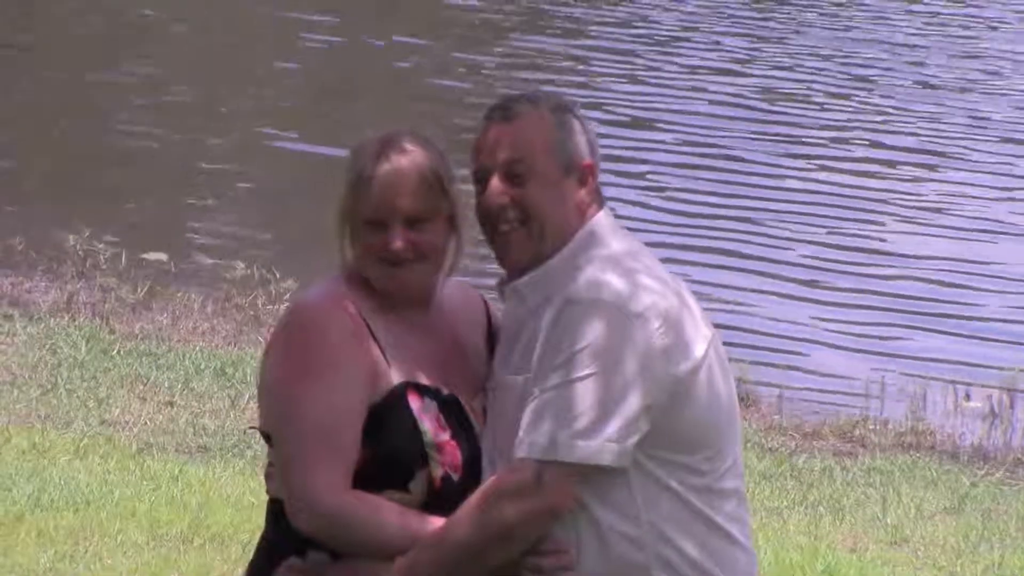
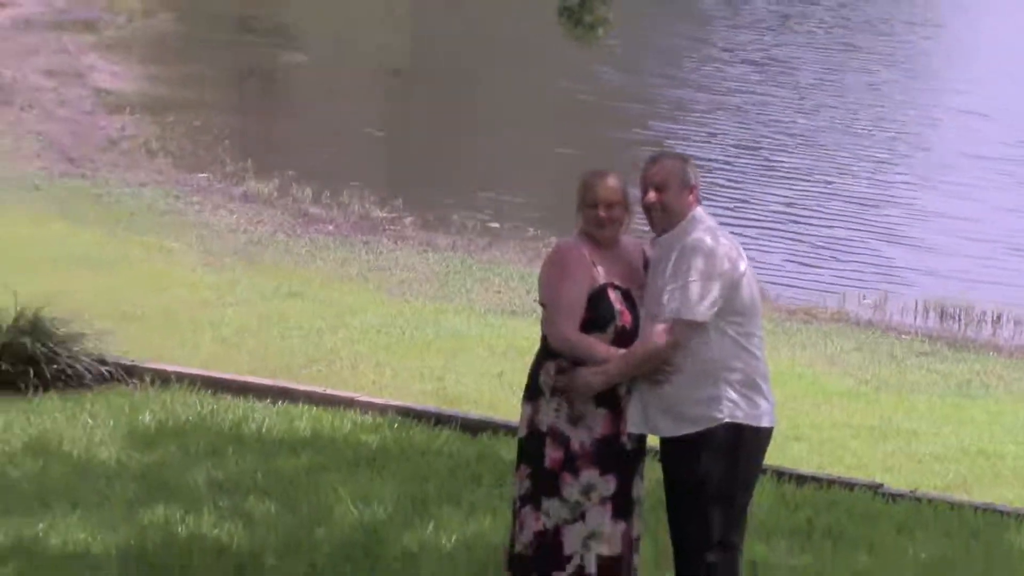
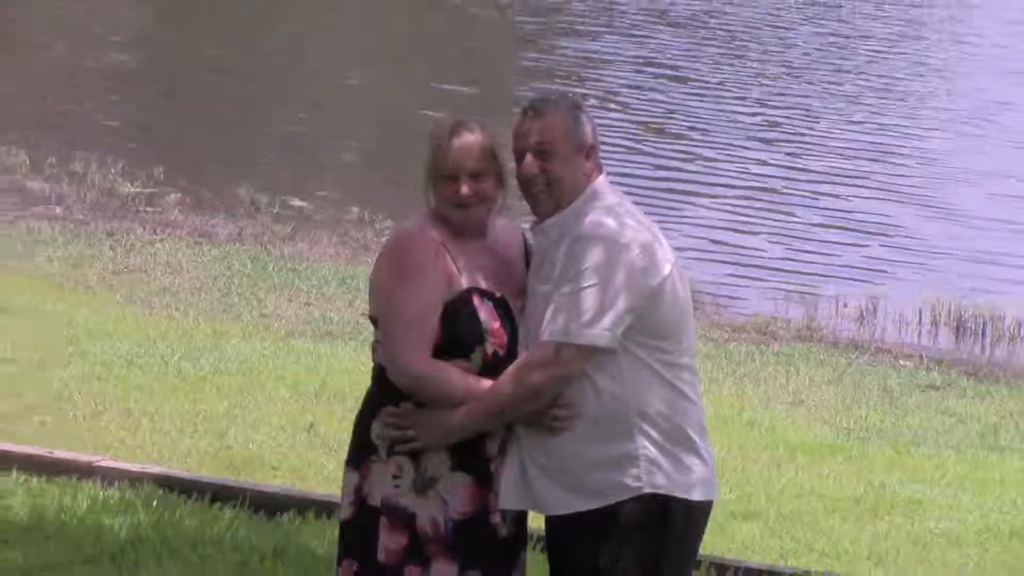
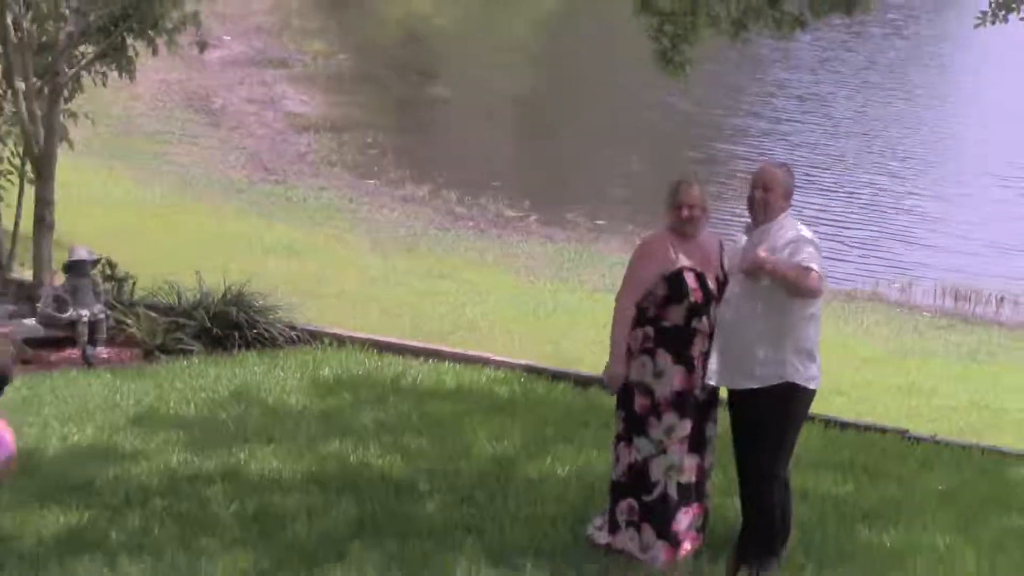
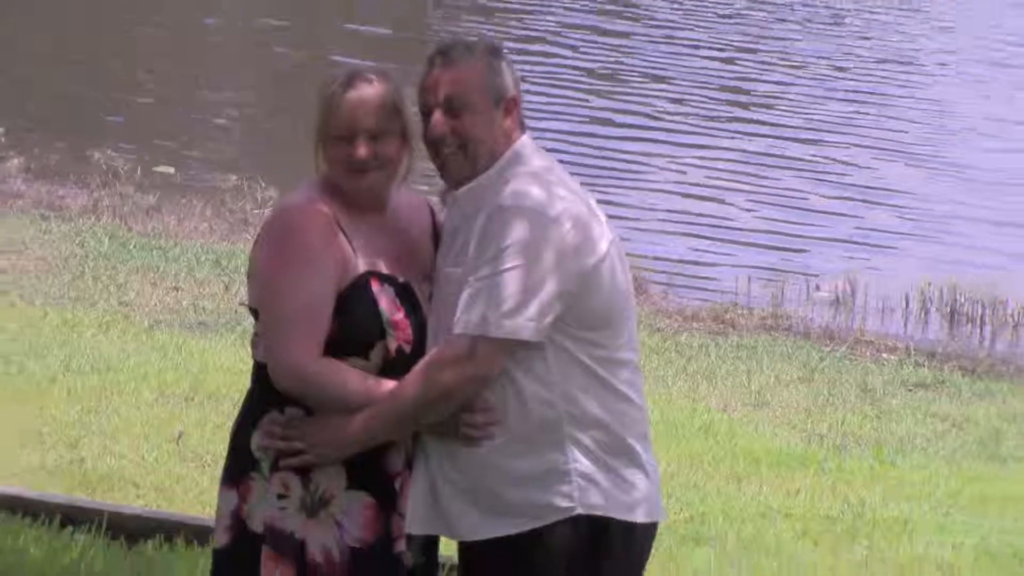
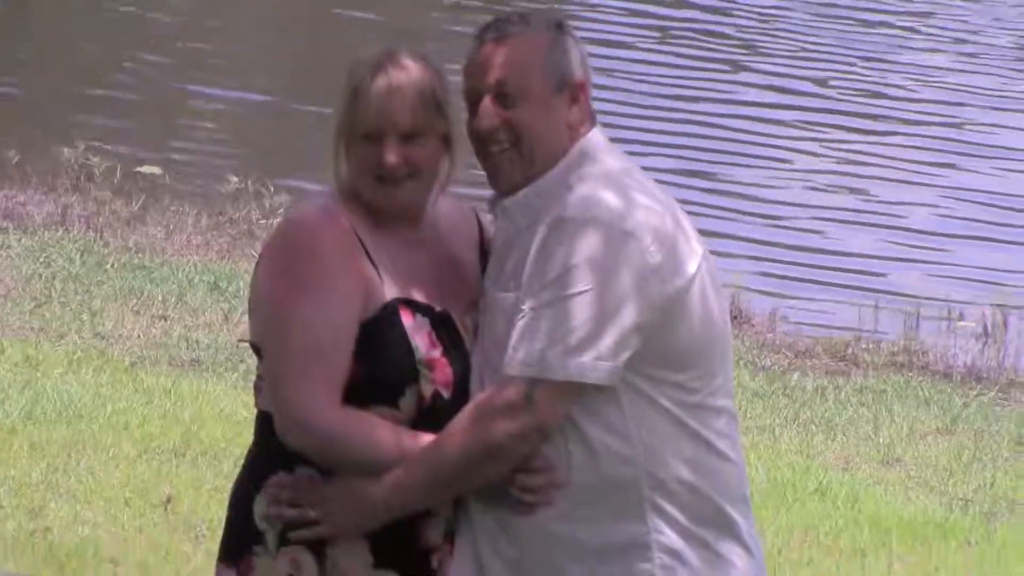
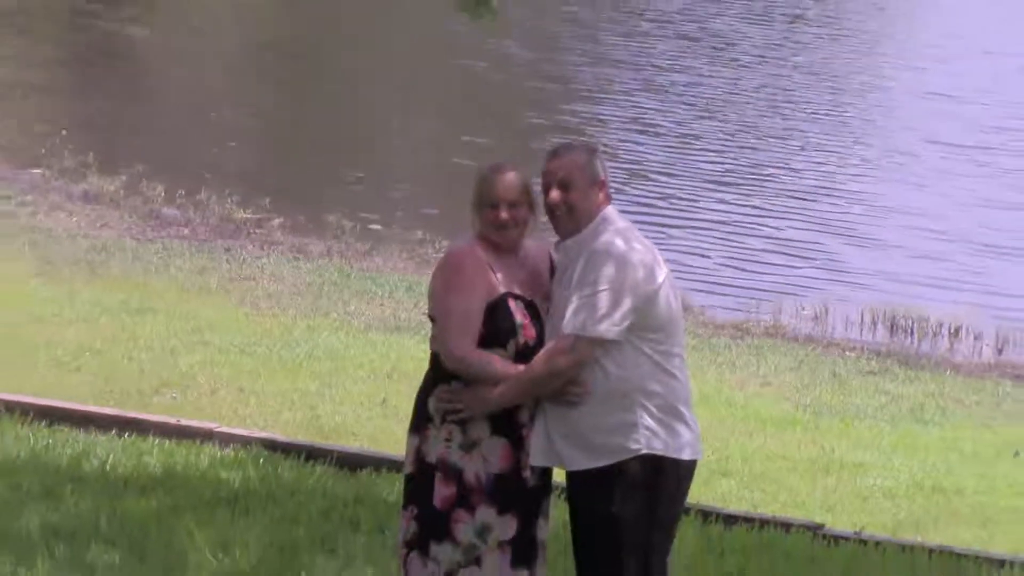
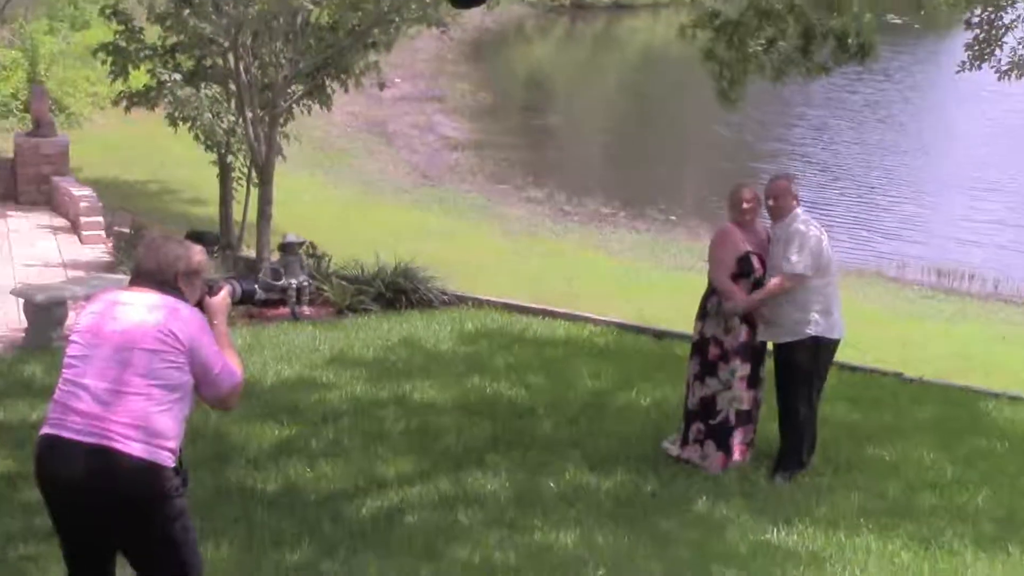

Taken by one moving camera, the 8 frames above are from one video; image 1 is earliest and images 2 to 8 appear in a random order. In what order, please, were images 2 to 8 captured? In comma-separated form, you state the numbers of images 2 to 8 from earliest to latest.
6, 5, 3, 7, 2, 4, 8
